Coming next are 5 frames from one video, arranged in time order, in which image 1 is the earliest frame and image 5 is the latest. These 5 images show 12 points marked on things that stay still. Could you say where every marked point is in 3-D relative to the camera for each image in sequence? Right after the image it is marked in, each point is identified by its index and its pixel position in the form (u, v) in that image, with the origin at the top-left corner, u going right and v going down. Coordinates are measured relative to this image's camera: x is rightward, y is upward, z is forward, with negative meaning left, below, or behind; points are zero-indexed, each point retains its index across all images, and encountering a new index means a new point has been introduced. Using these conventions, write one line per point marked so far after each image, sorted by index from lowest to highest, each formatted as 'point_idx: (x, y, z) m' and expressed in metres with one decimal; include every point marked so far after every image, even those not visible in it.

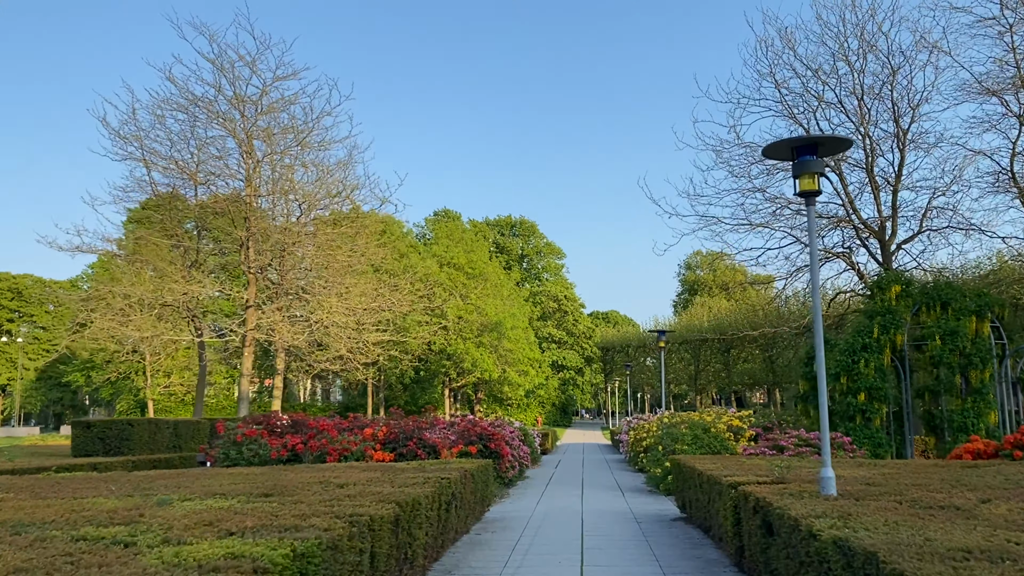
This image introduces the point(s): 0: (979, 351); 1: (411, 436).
0: (+7.7, -1.0, +12.2) m
1: (-1.7, -2.5, +12.4) m
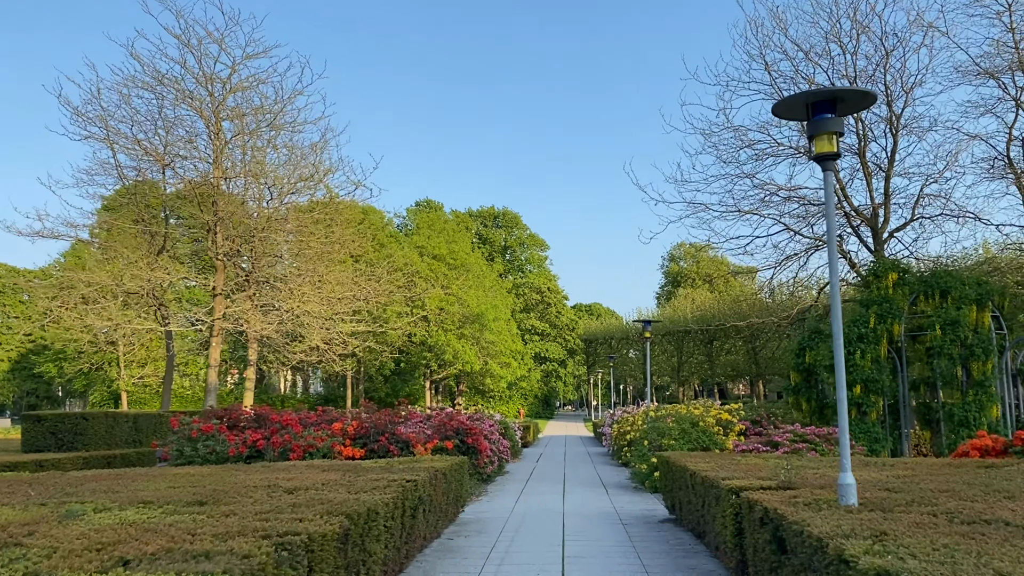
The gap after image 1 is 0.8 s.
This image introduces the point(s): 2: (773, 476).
0: (+7.3, -0.8, +11.6) m
1: (-2.0, -2.2, +11.6) m
2: (+2.0, -1.4, +5.7) m
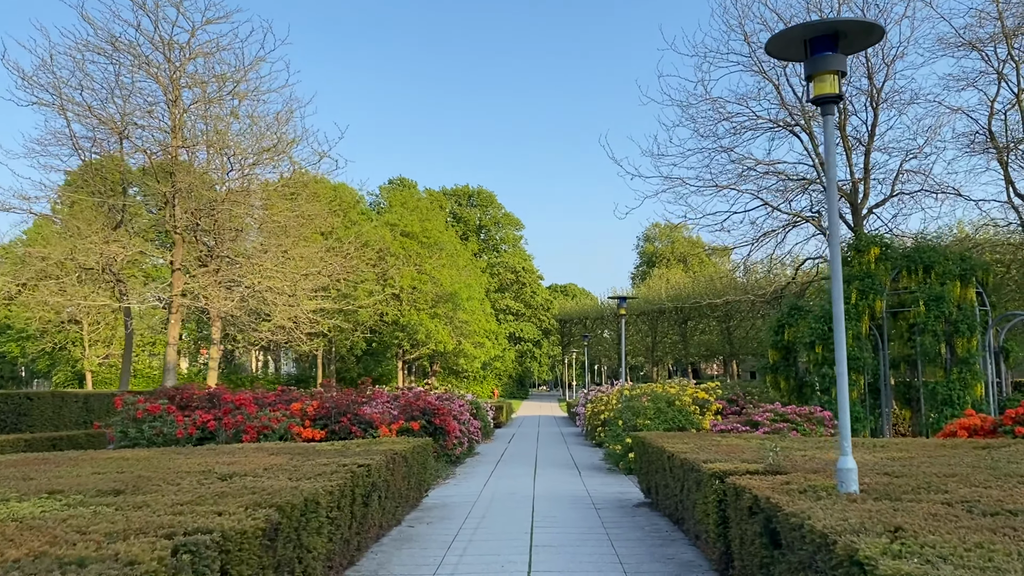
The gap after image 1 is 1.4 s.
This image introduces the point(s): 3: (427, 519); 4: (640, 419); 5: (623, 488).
0: (+6.9, -0.5, +11.3) m
1: (-2.5, -1.8, +11.0) m
2: (+1.7, -1.2, +5.2) m
3: (-0.9, -2.4, +7.7) m
4: (+1.9, -2.0, +11.2) m
5: (+1.4, -2.5, +9.5) m
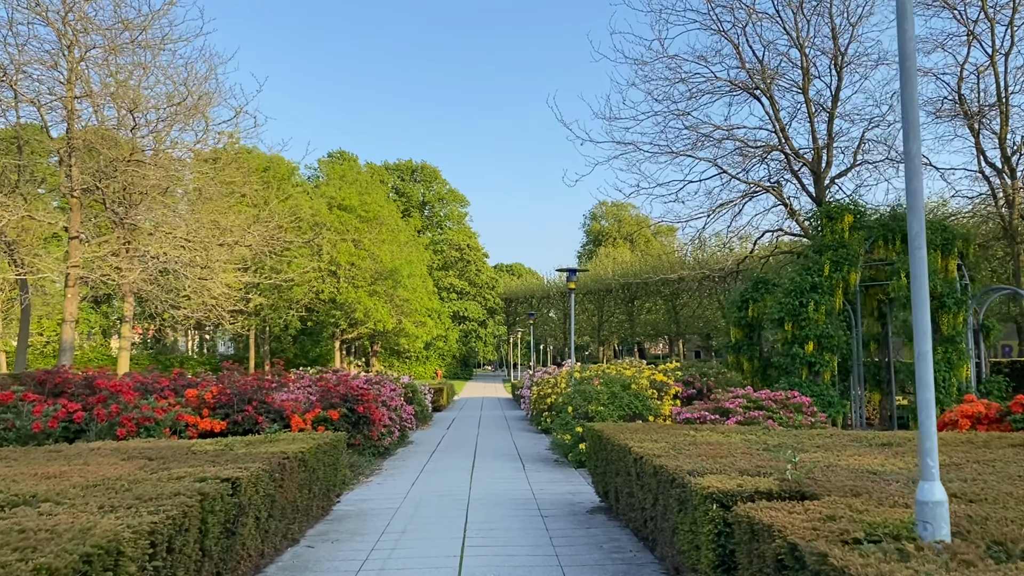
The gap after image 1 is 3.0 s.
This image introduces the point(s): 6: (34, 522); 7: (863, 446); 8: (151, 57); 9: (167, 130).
0: (+6.0, -0.1, +10.3) m
1: (-3.3, -1.4, +9.4) m
2: (+1.3, -0.9, +3.8) m
3: (-1.5, -2.1, +6.2) m
4: (+1.0, -1.6, +9.9) m
5: (+0.7, -2.2, +8.1) m
6: (-2.0, -1.0, +3.2) m
7: (+2.4, -1.1, +5.1) m
8: (-8.9, +5.7, +18.1) m
9: (-8.6, +4.0, +18.3) m
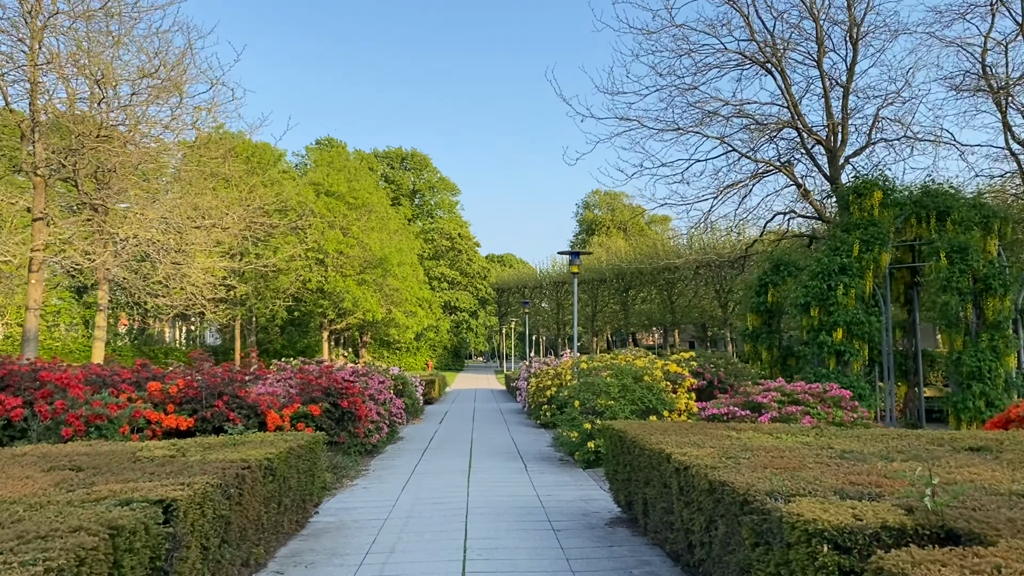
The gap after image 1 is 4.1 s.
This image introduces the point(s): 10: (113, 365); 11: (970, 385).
0: (+6.0, +0.2, +9.4) m
1: (-3.3, -1.2, +8.4) m
2: (+1.4, -0.8, +2.9) m
3: (-1.4, -1.9, +5.2) m
4: (+1.1, -1.3, +9.0) m
5: (+0.7, -2.0, +7.2) m
6: (-1.9, -0.8, +2.2) m
7: (+2.5, -0.9, +4.1) m
8: (-9.0, +6.0, +16.9) m
9: (-8.7, +4.3, +17.2) m
10: (-4.9, -1.0, +9.2) m
11: (+5.6, -1.2, +9.4) m
